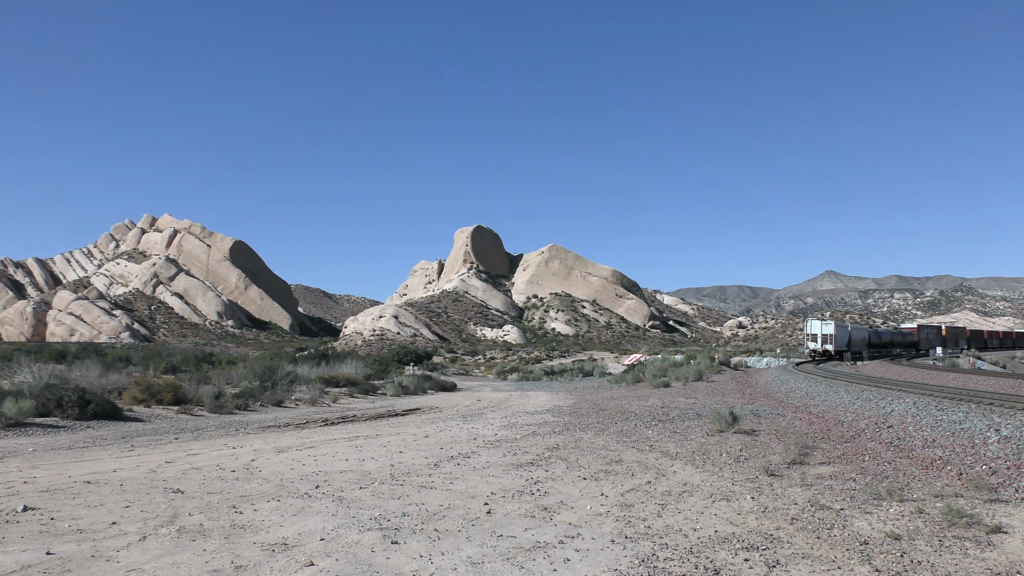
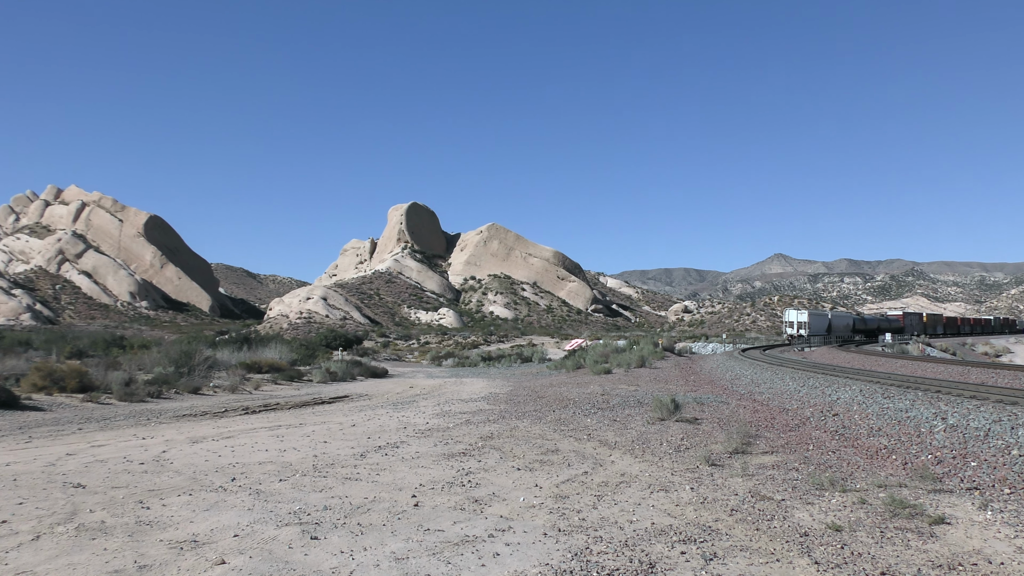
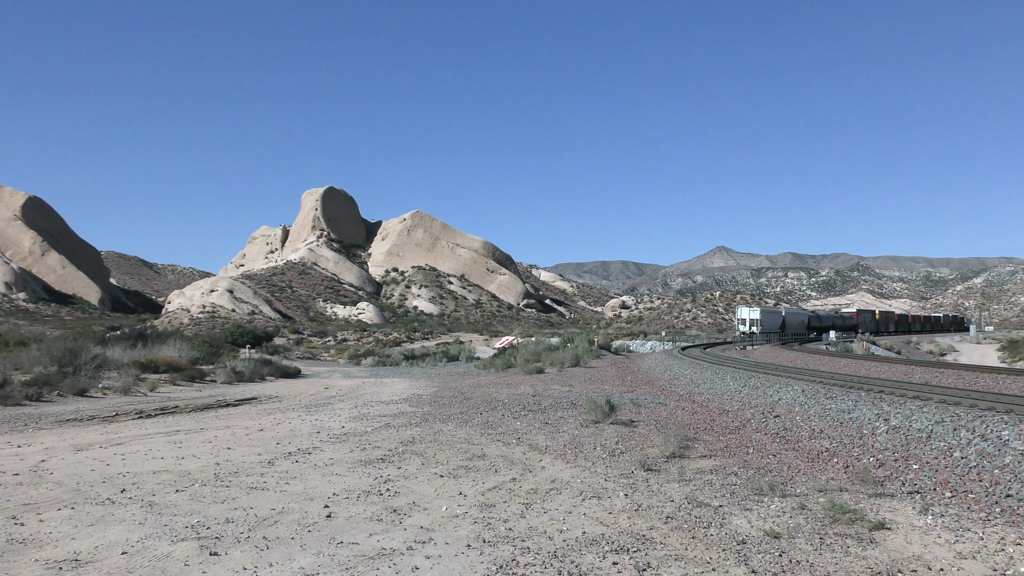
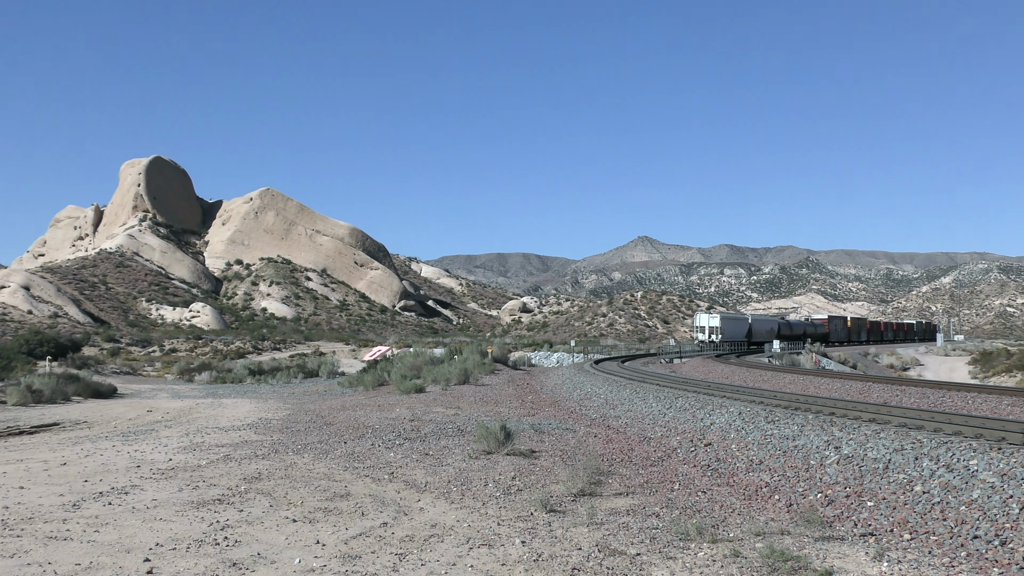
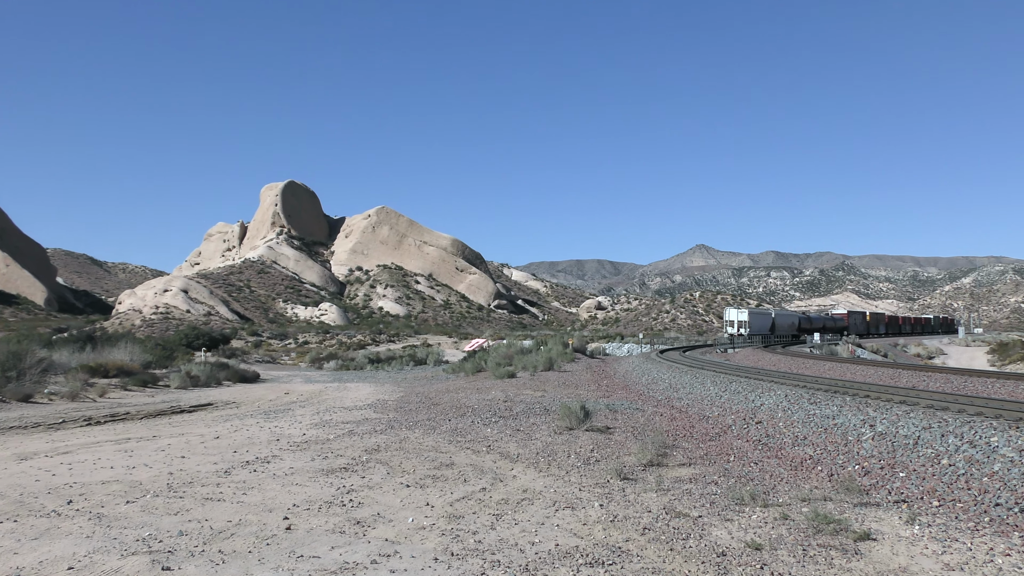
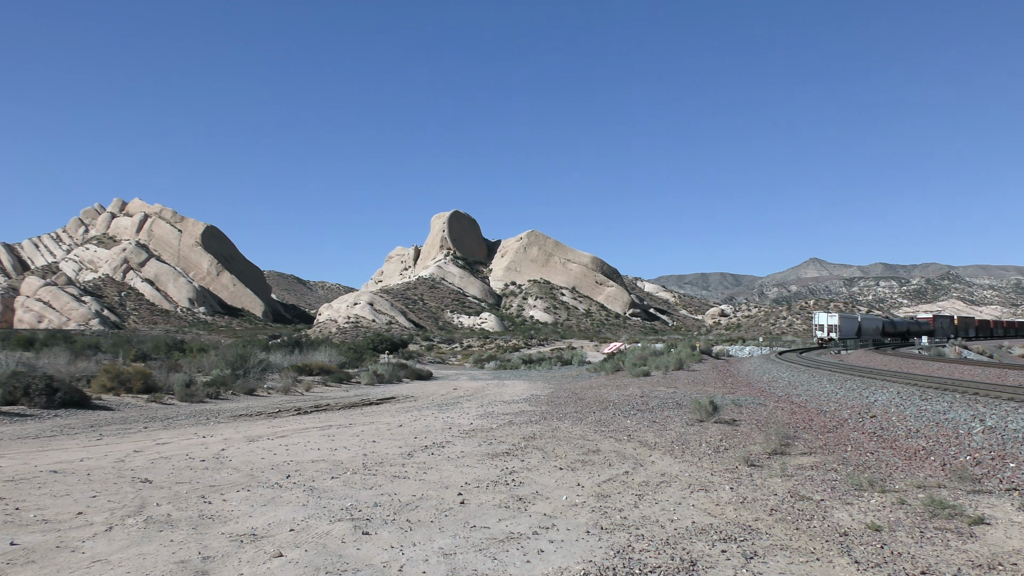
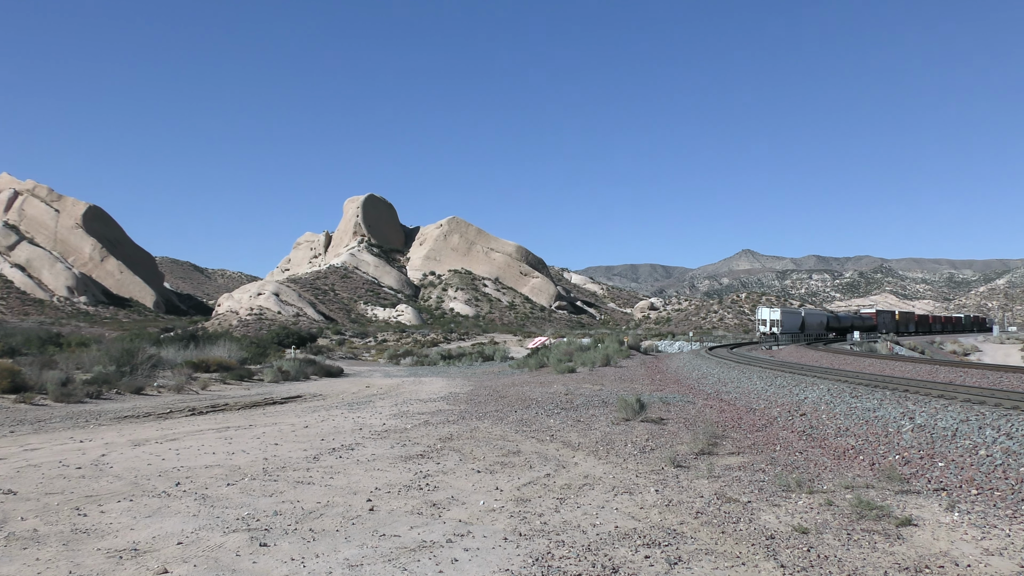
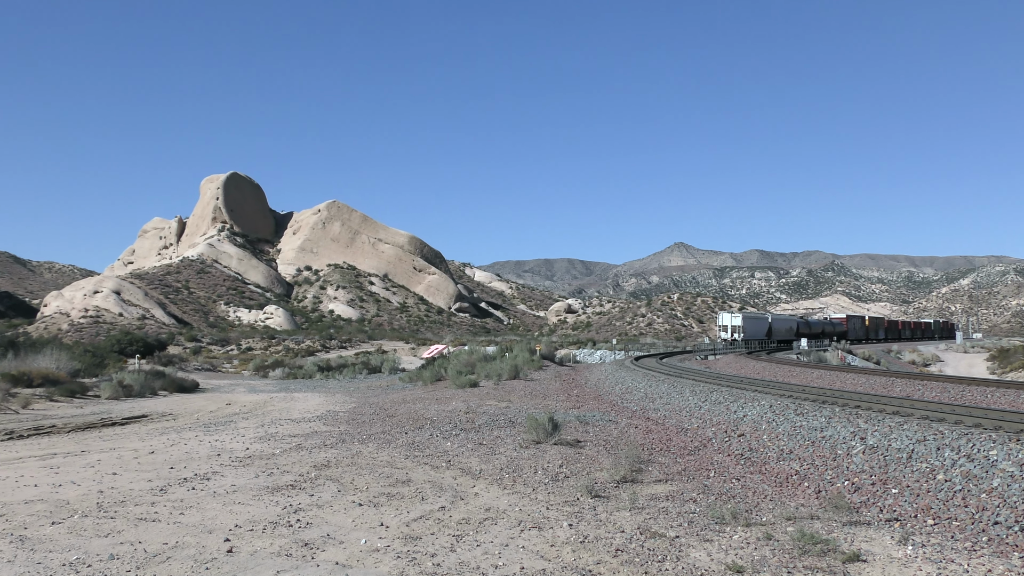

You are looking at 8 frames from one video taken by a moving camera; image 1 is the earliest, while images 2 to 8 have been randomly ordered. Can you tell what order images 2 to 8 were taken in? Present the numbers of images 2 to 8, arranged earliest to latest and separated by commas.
6, 2, 7, 3, 5, 8, 4
